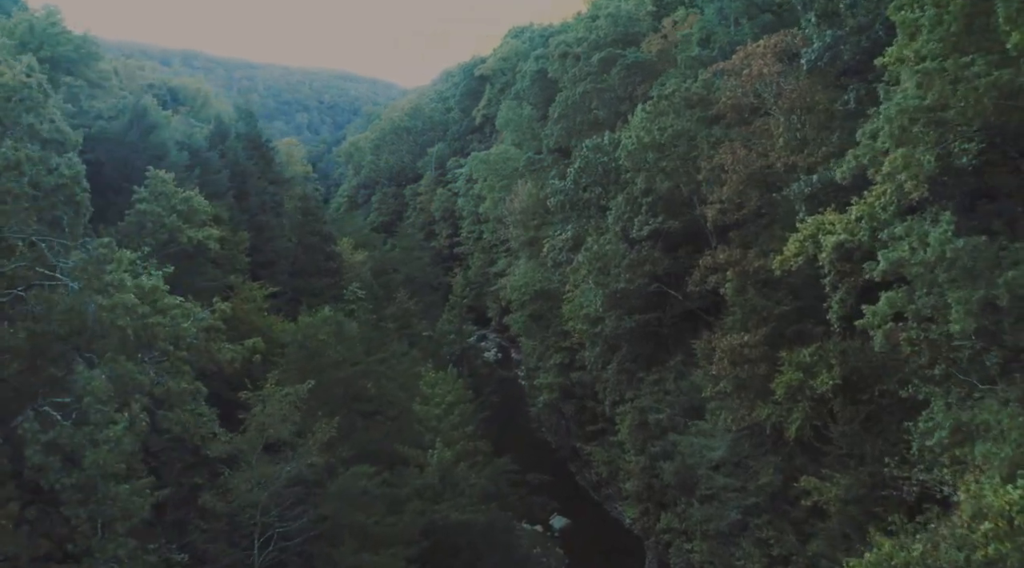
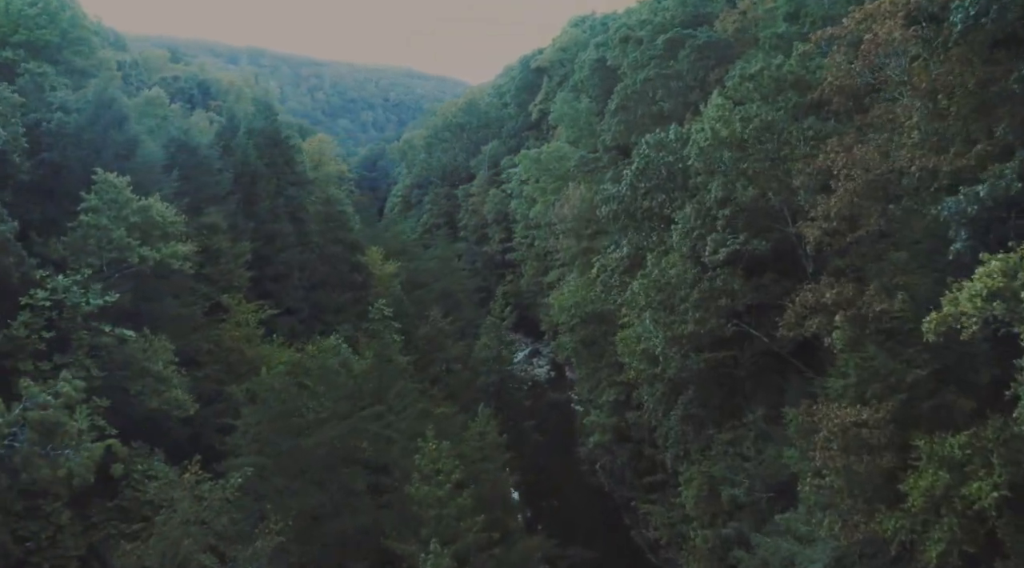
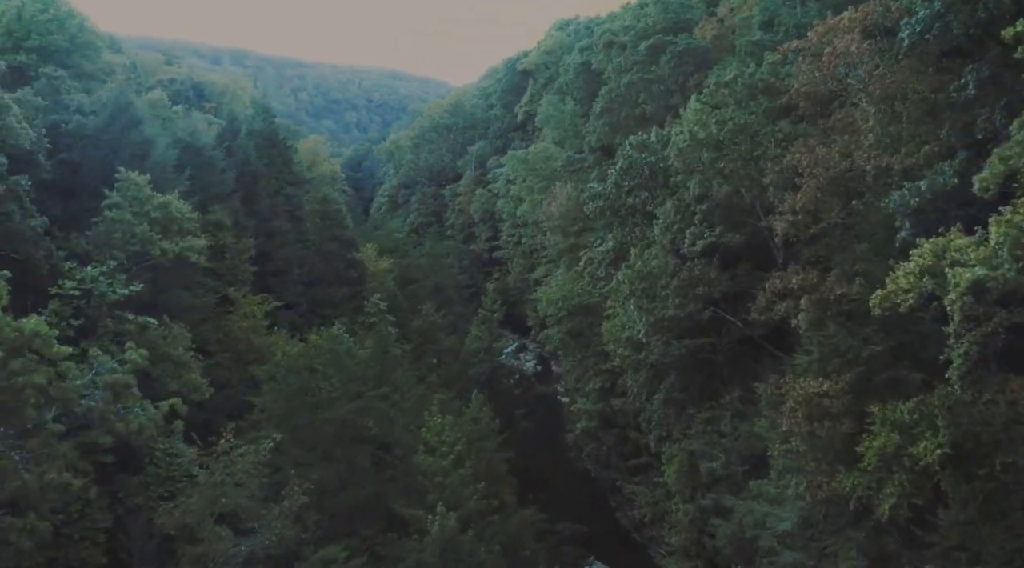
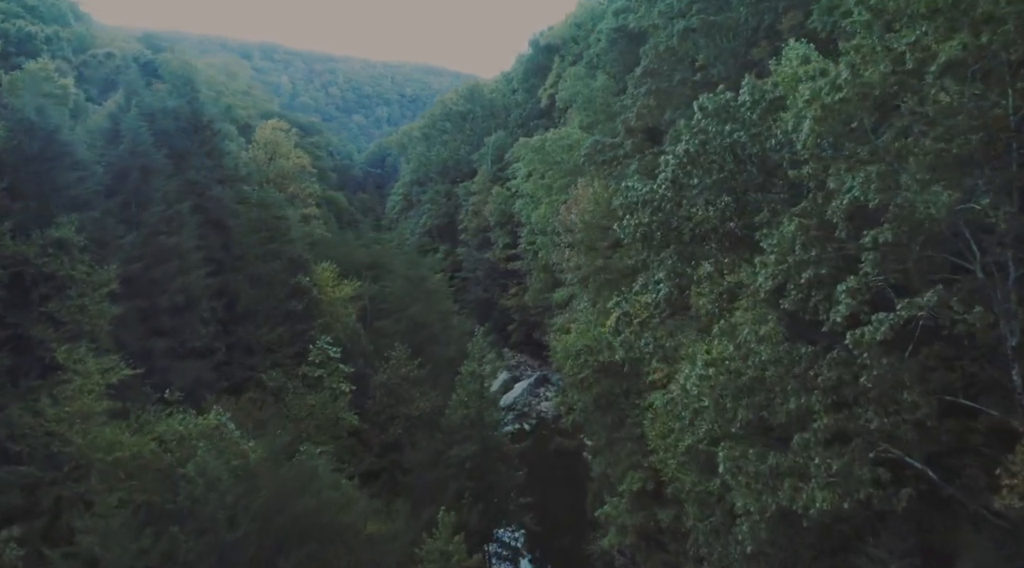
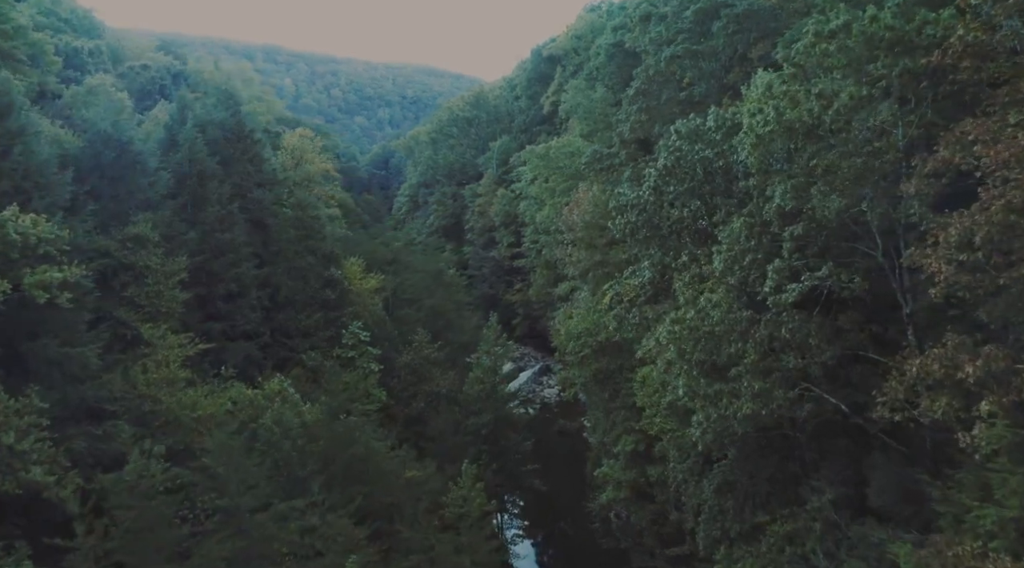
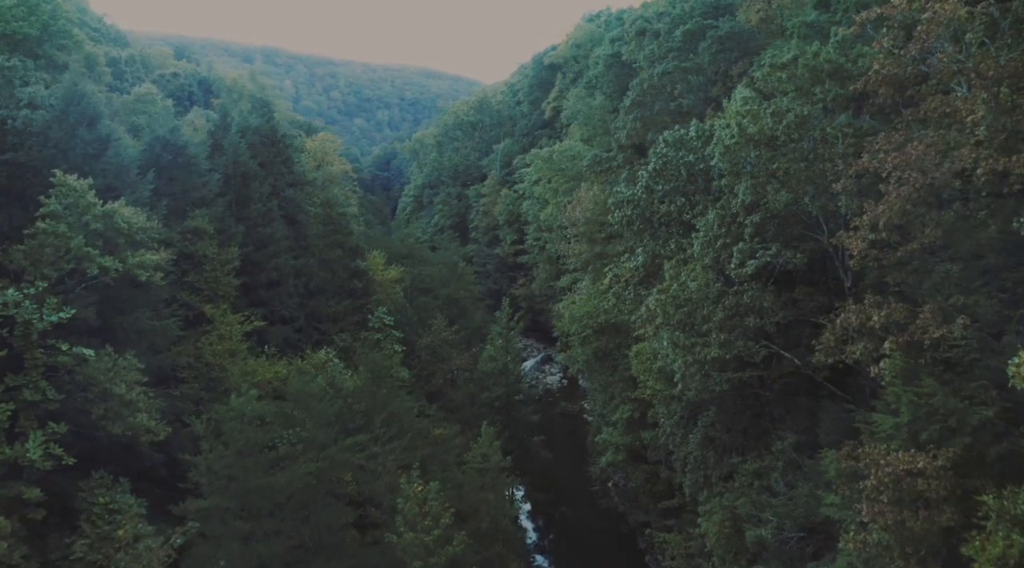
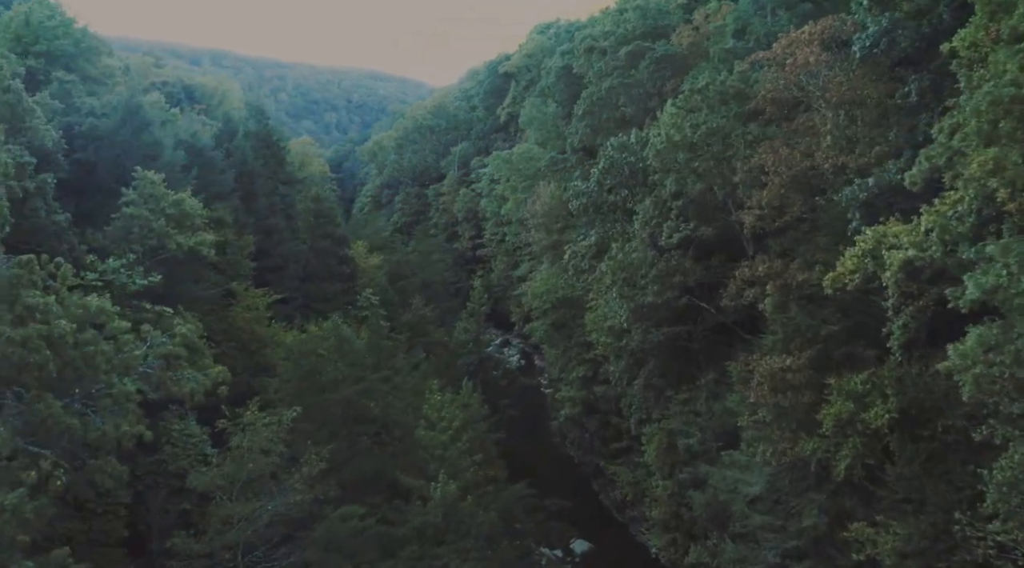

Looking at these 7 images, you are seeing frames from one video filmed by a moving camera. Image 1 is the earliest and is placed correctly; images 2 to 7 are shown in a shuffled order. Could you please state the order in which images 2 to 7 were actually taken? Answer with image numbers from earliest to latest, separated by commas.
7, 3, 2, 6, 5, 4
